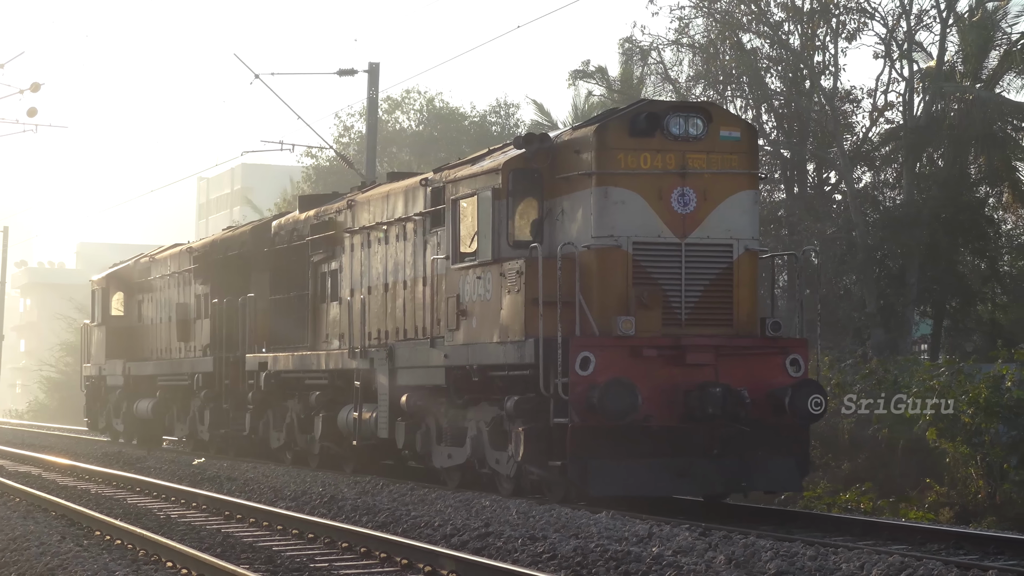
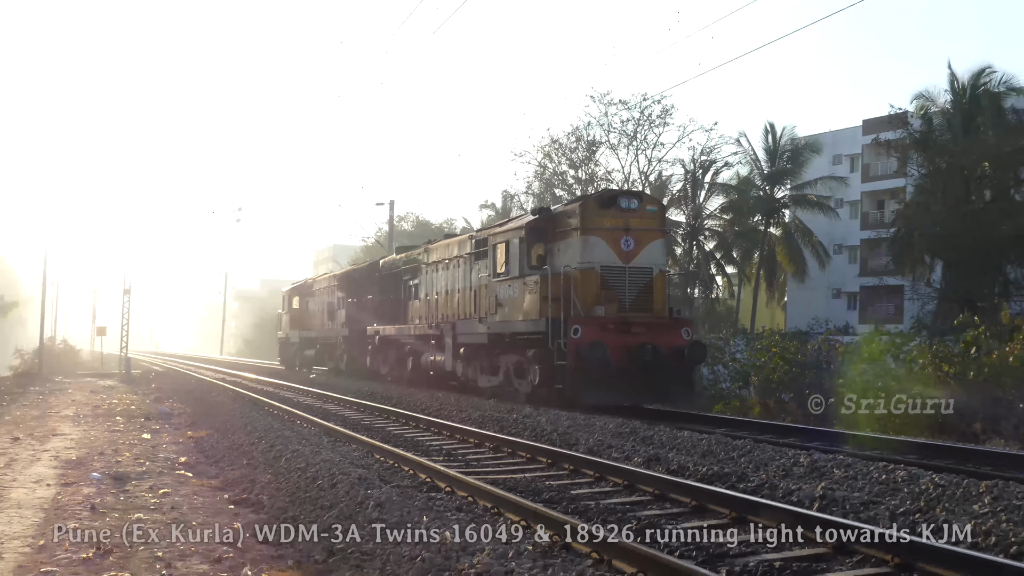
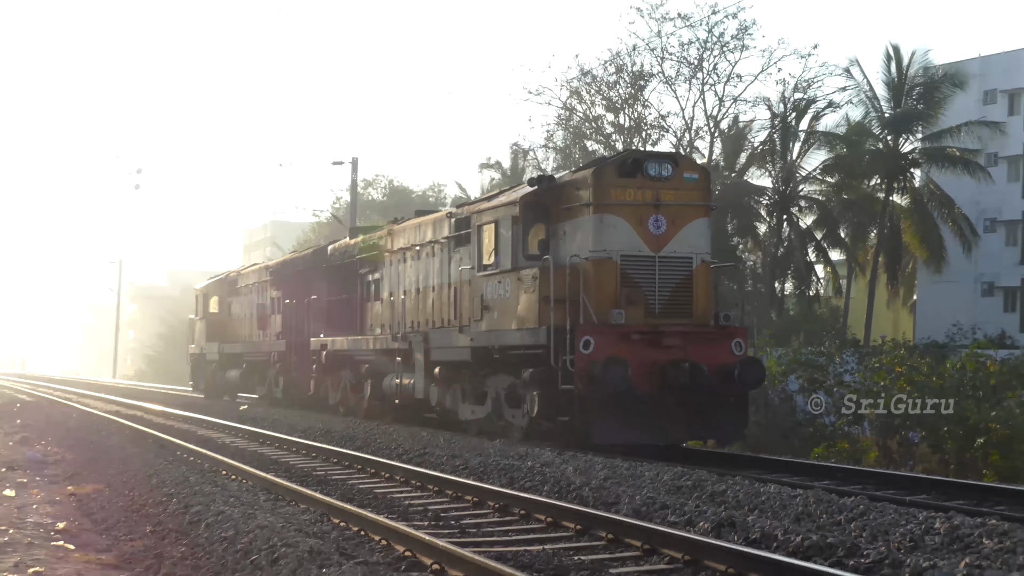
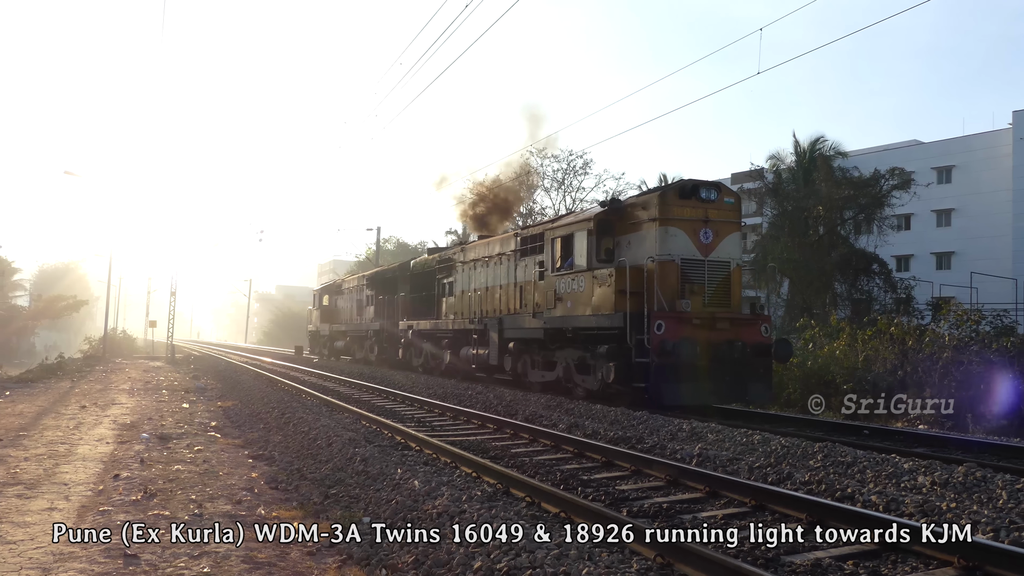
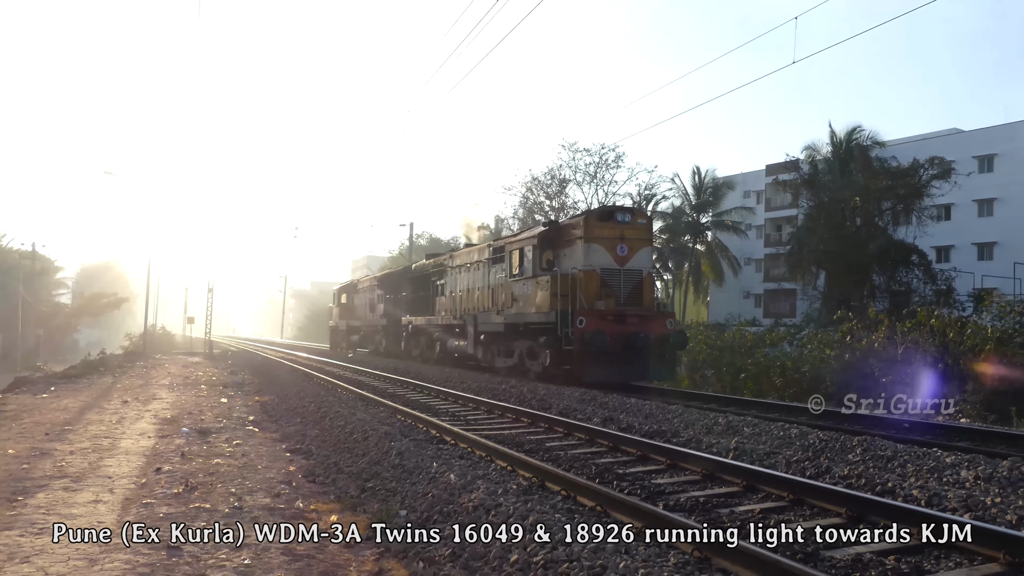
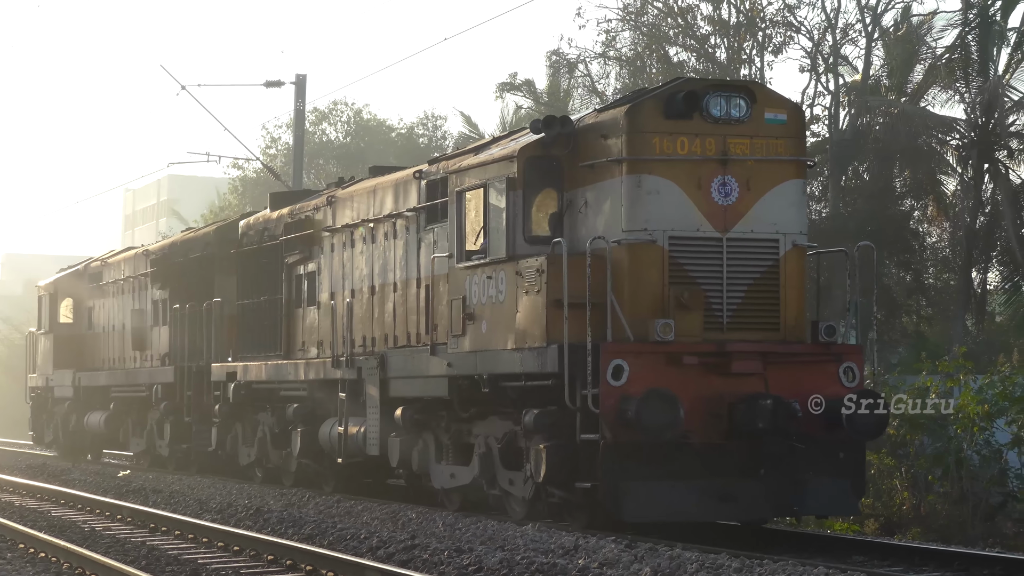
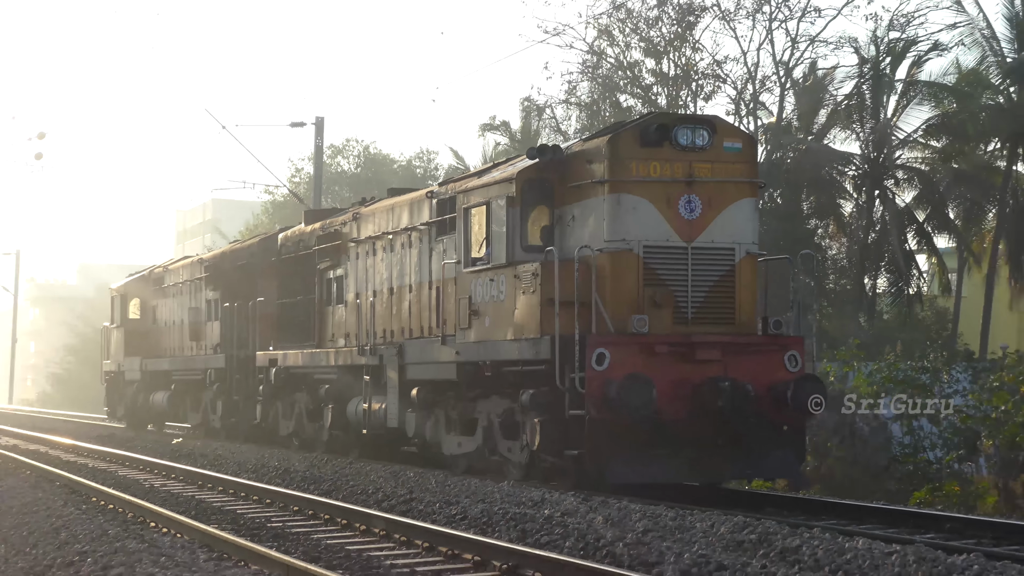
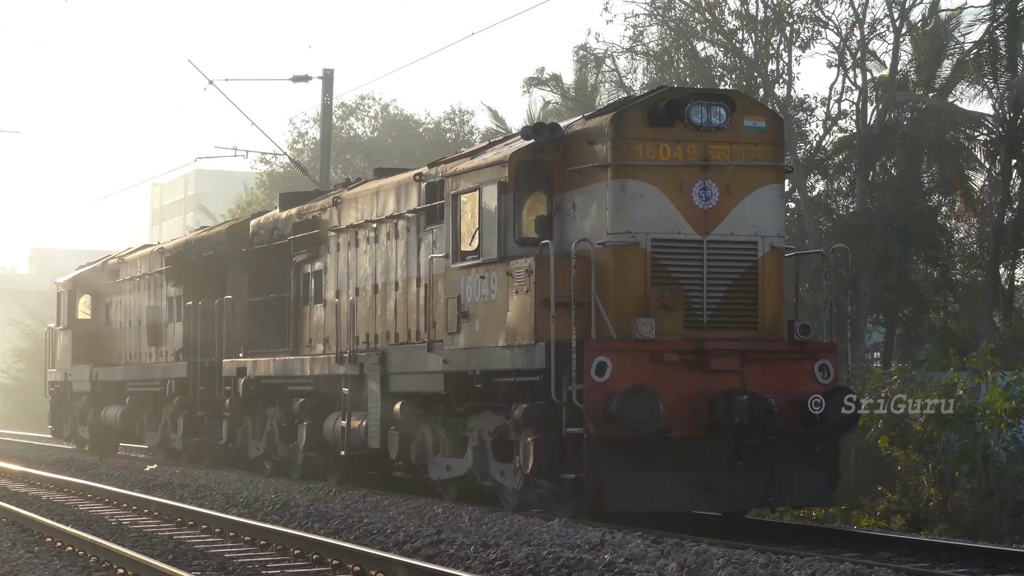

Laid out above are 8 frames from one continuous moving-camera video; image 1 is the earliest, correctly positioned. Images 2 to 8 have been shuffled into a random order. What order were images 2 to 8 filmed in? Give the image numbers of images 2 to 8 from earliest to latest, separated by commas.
8, 6, 7, 3, 2, 5, 4
